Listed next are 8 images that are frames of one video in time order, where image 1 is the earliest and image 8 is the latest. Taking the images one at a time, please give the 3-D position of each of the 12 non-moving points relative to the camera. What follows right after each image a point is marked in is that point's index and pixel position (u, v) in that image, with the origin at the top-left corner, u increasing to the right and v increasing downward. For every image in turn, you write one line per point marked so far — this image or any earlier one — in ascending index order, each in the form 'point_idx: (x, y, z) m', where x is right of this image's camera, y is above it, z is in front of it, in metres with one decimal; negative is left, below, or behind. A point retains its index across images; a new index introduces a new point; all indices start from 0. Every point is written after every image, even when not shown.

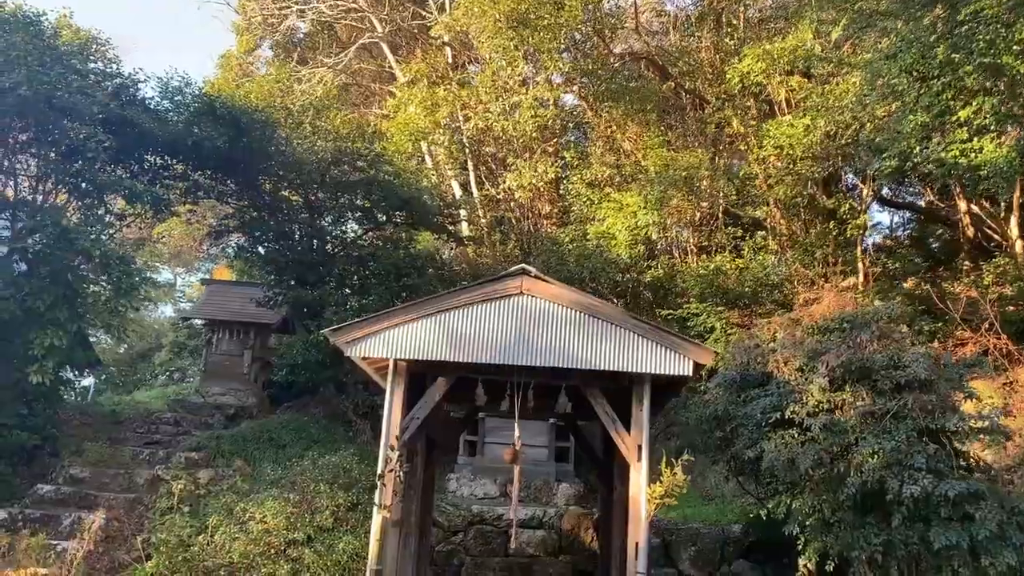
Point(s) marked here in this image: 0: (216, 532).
0: (-3.1, -2.5, +9.0) m
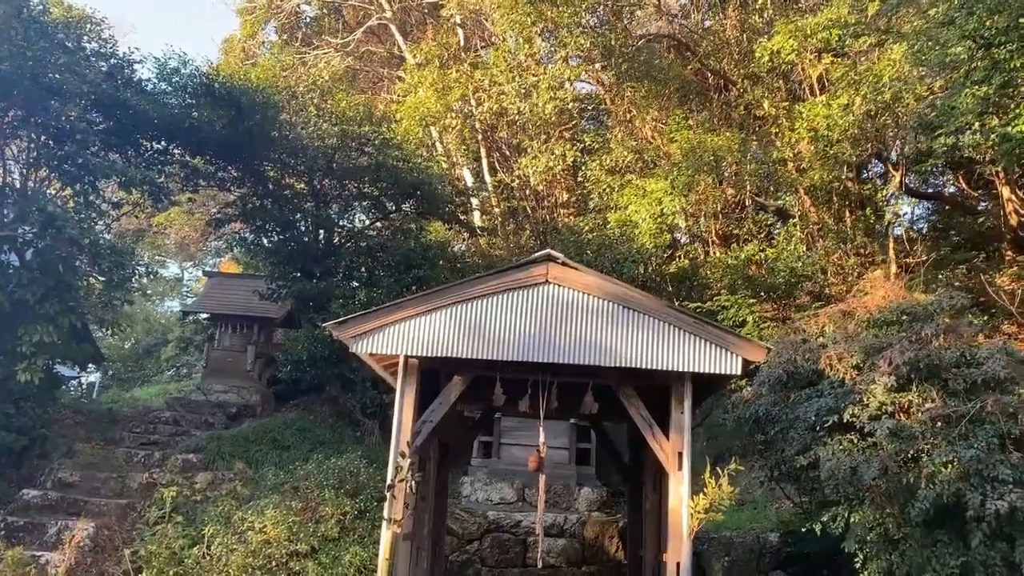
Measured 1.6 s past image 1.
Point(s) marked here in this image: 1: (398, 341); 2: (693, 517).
0: (-2.9, -2.4, +8.3) m
1: (-0.8, -0.4, +6.2) m
2: (+1.2, -1.6, +5.9) m
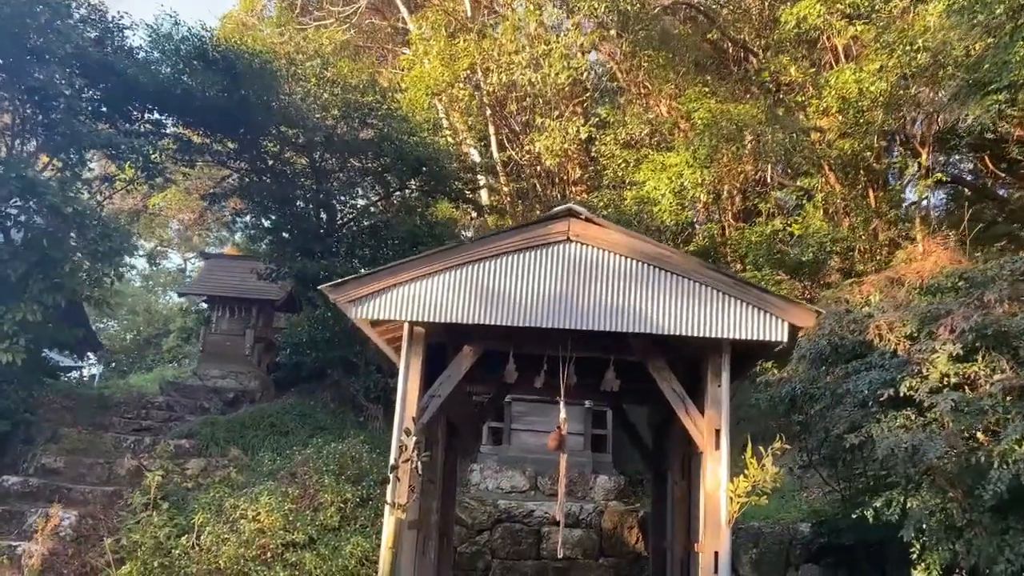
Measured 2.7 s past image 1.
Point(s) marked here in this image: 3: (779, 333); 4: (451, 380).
0: (-2.7, -2.2, +7.7) m
1: (-0.7, -0.1, +5.5) m
2: (+1.3, -1.3, +5.3) m
3: (+1.6, -0.3, +5.3) m
4: (-0.4, -0.6, +5.9) m
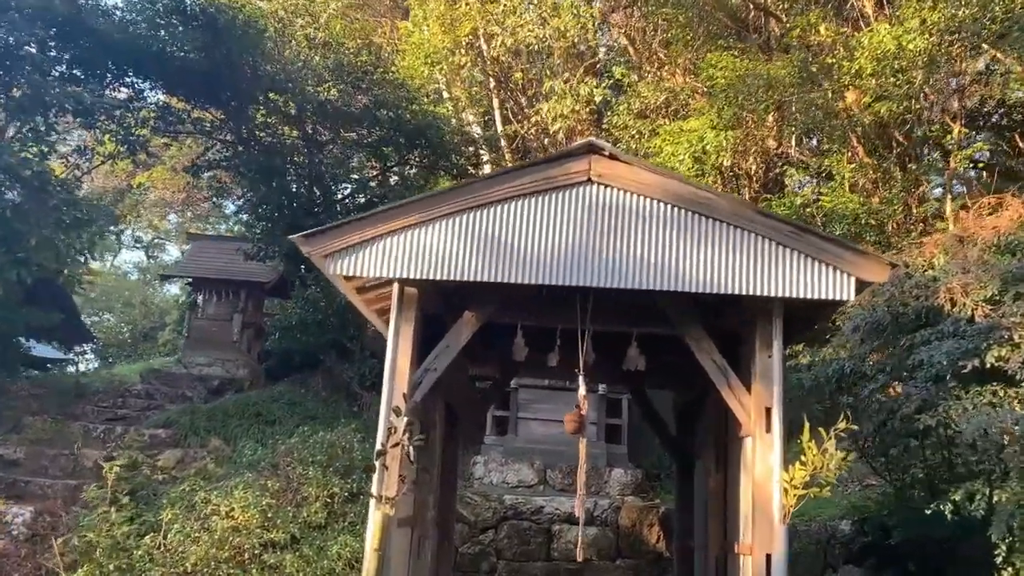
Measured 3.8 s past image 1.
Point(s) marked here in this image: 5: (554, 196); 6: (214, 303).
0: (-2.7, -1.9, +6.8) m
1: (-0.7, +0.2, +4.6) m
2: (+1.4, -1.0, +4.4) m
3: (+1.7, 0.0, +4.4) m
4: (-0.4, -0.4, +5.0) m
5: (+0.2, +0.5, +4.7) m
6: (-4.8, -0.2, +13.9) m
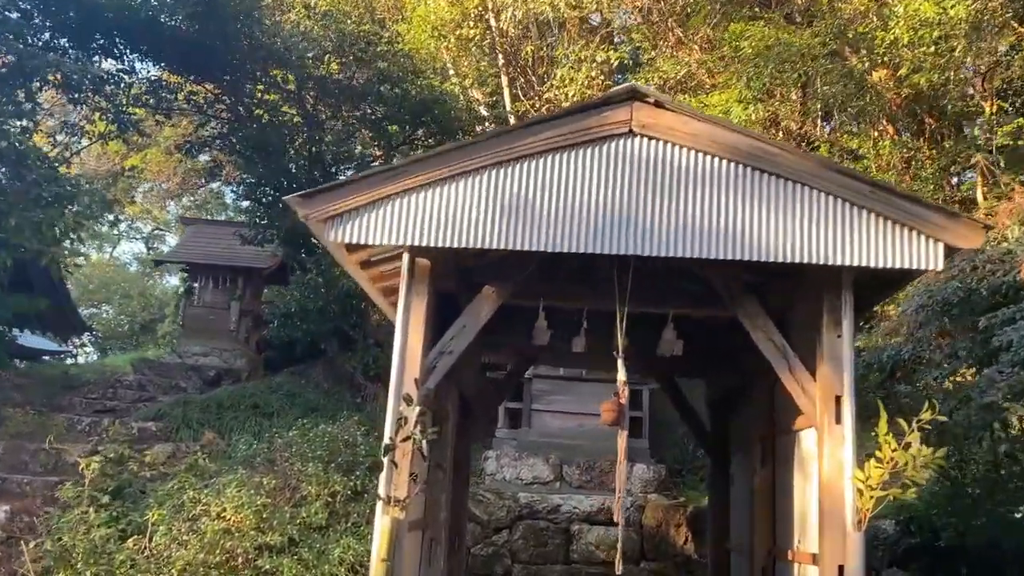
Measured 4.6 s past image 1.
0: (-2.5, -1.7, +6.2) m
1: (-0.5, +0.3, +4.0) m
2: (+1.5, -0.9, +3.8) m
3: (+1.8, +0.1, +3.8) m
4: (-0.2, -0.2, +4.4) m
5: (+0.4, +0.6, +4.1) m
6: (-4.6, 0.0, +13.3) m
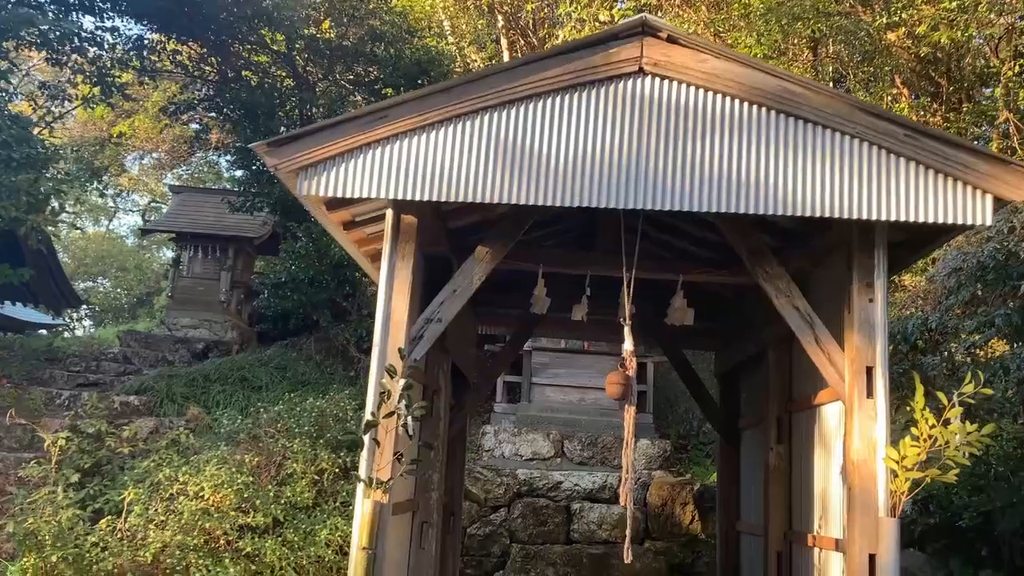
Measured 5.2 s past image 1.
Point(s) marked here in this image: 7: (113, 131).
0: (-2.6, -1.5, +5.8) m
1: (-0.5, +0.5, +3.6) m
2: (+1.5, -0.7, +3.4) m
3: (+1.8, +0.3, +3.3) m
4: (-0.2, 0.0, +4.0) m
5: (+0.3, +0.8, +3.6) m
6: (-4.6, +0.4, +12.9) m
7: (-6.6, +2.6, +14.3) m
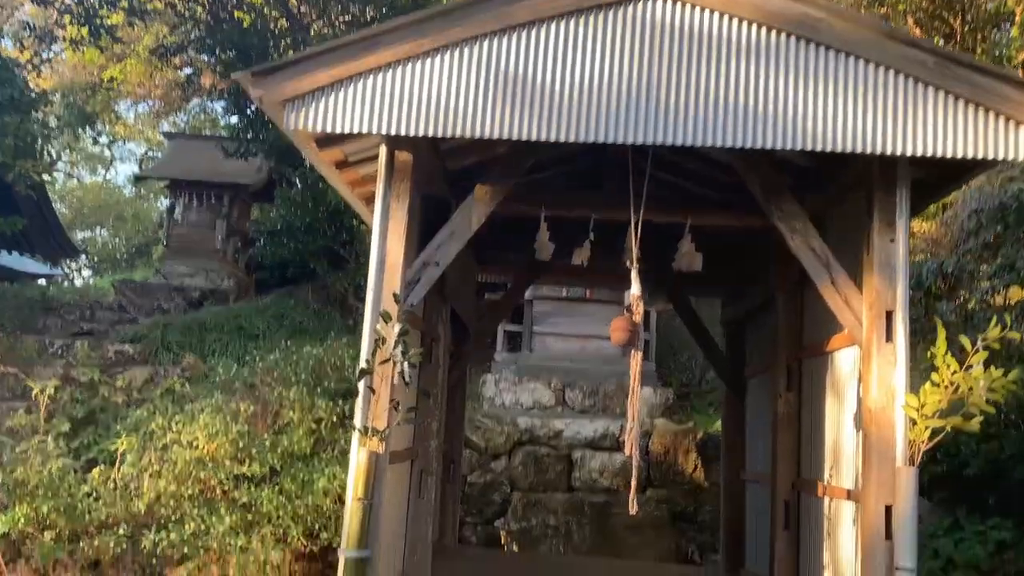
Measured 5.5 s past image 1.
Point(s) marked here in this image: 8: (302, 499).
0: (-2.5, -1.1, +5.7) m
1: (-0.5, +0.7, +3.3) m
2: (+1.5, -0.5, +3.2) m
3: (+1.8, +0.5, +3.1) m
4: (-0.2, +0.2, +3.8) m
5: (+0.3, +1.0, +3.4) m
6: (-4.6, +1.2, +12.7) m
7: (-6.6, +3.4, +14.0) m
8: (-1.3, -1.3, +5.4) m
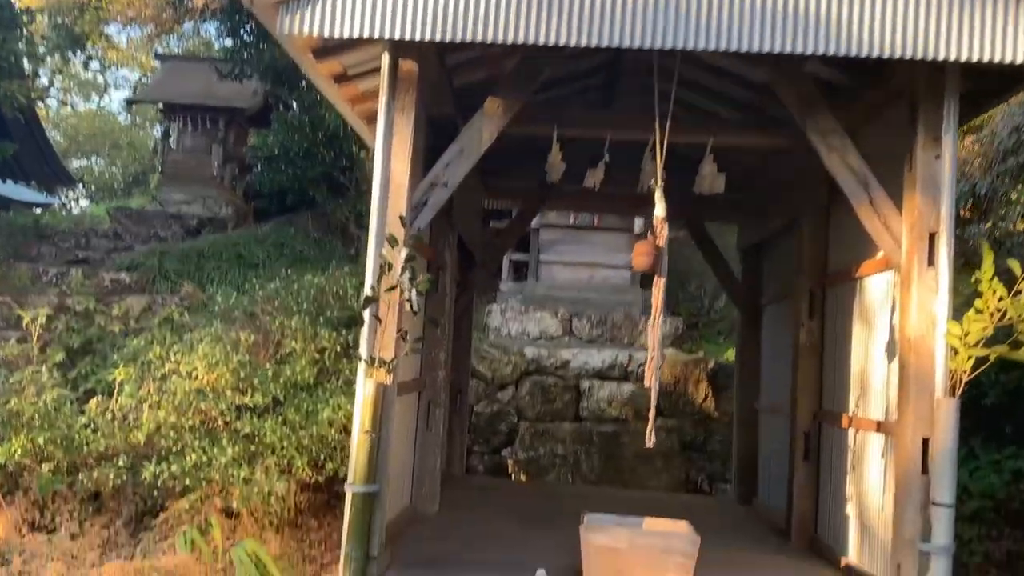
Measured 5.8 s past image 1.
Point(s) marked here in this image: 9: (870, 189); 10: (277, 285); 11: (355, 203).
0: (-2.5, -0.7, +5.5) m
1: (-0.5, +1.0, +3.1) m
2: (+1.6, -0.2, +3.0) m
3: (+1.8, +0.8, +2.9) m
4: (-0.2, +0.5, +3.5) m
5: (+0.4, +1.3, +3.1) m
6: (-4.6, +2.2, +12.3) m
7: (-6.5, +4.5, +13.4) m
8: (-1.3, -0.9, +5.3) m
9: (+1.4, +0.4, +3.3) m
10: (-1.8, 0.0, +6.8) m
11: (-1.8, +1.0, +9.8) m
